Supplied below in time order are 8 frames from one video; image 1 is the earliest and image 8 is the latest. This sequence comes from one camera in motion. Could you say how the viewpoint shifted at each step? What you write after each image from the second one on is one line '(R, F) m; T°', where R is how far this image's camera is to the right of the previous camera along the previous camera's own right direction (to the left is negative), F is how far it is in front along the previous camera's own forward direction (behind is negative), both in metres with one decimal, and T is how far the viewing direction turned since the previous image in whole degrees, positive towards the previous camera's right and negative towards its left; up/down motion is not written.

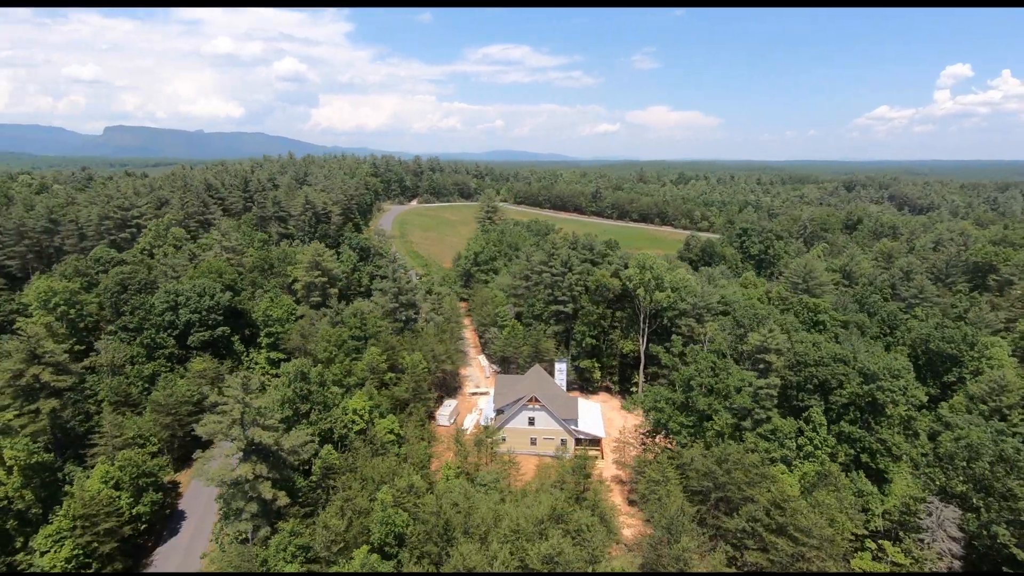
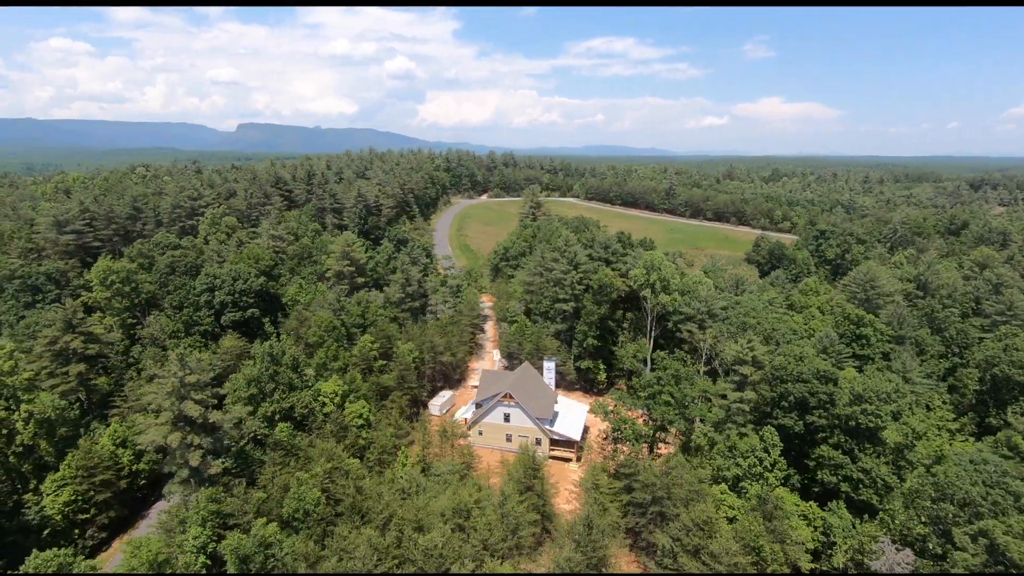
(+7.1, +0.5) m; -10°
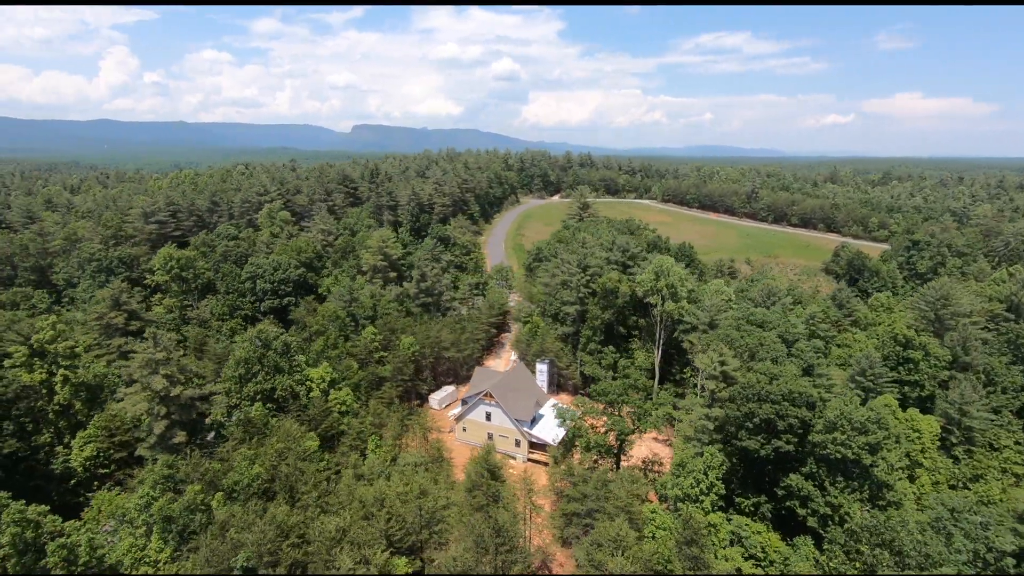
(+6.9, +0.5) m; -10°
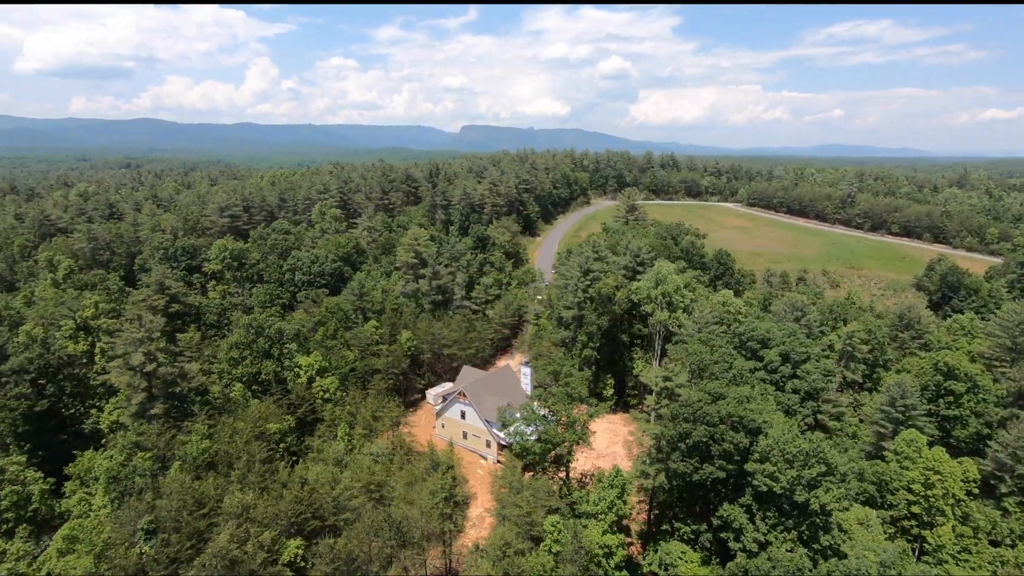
(+7.7, +0.7) m; -10°
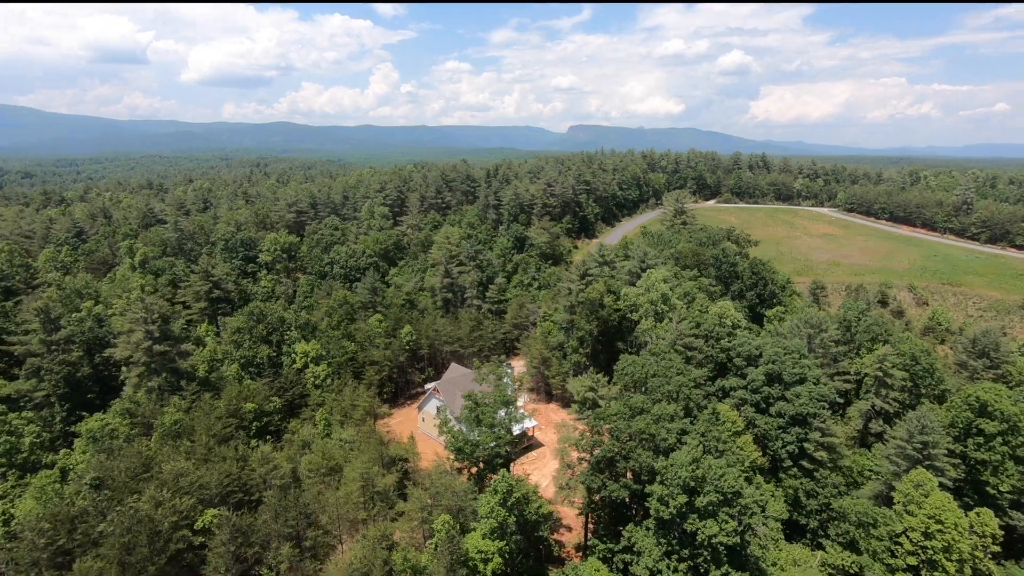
(+8.0, +0.6) m; -10°
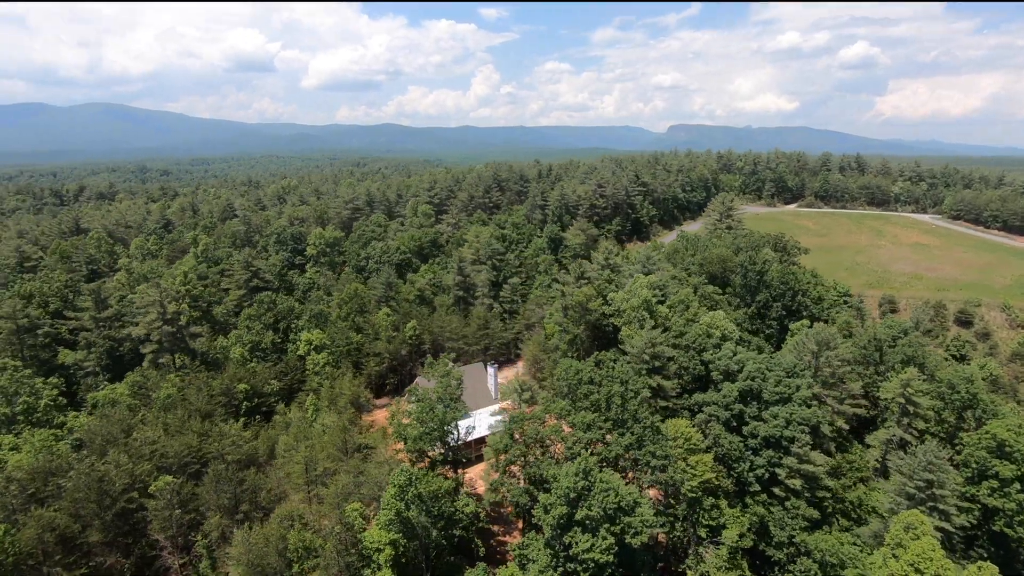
(+7.2, +0.5) m; -9°
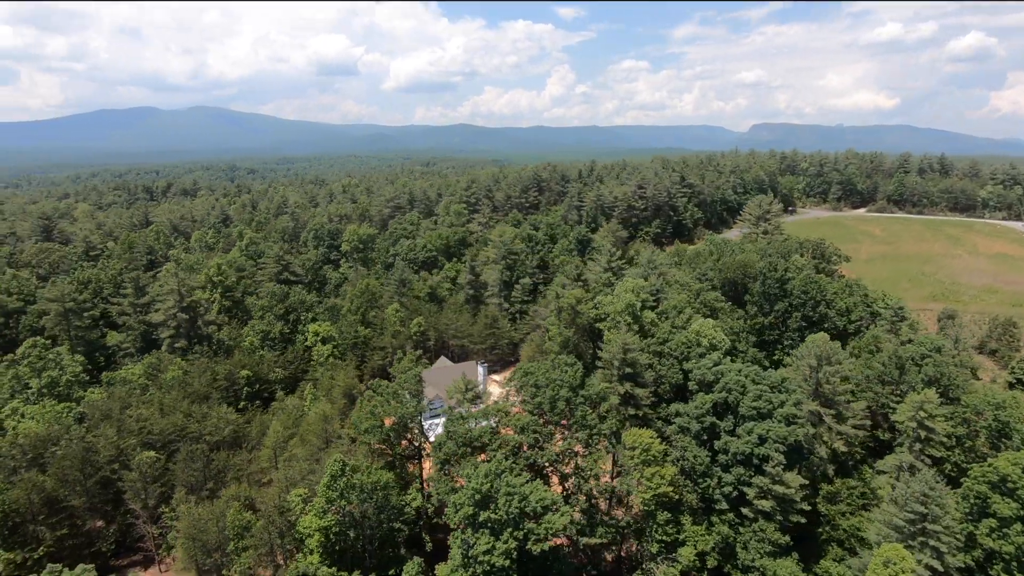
(+5.4, +0.3) m; -7°
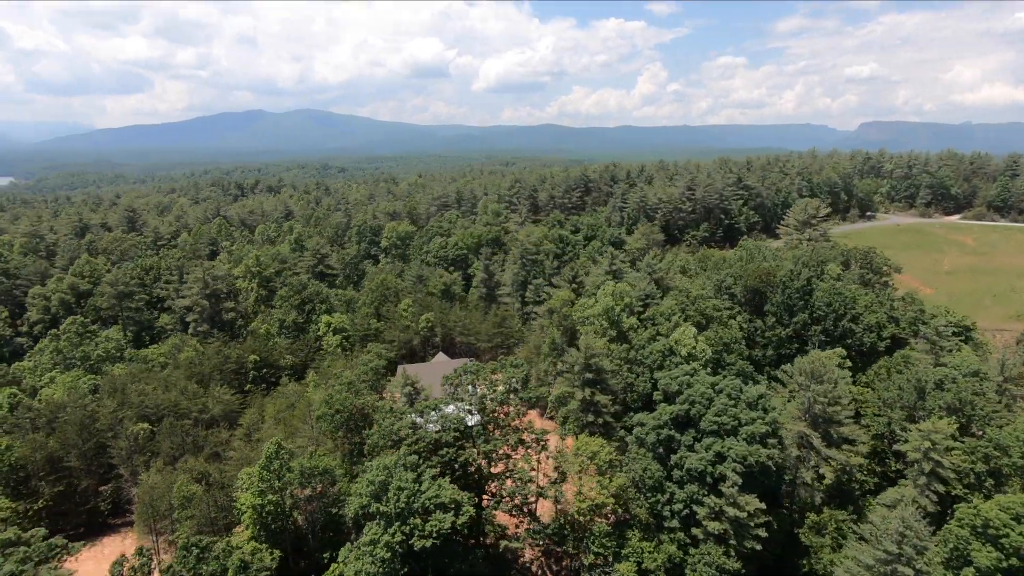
(+6.2, +0.5) m; -8°
